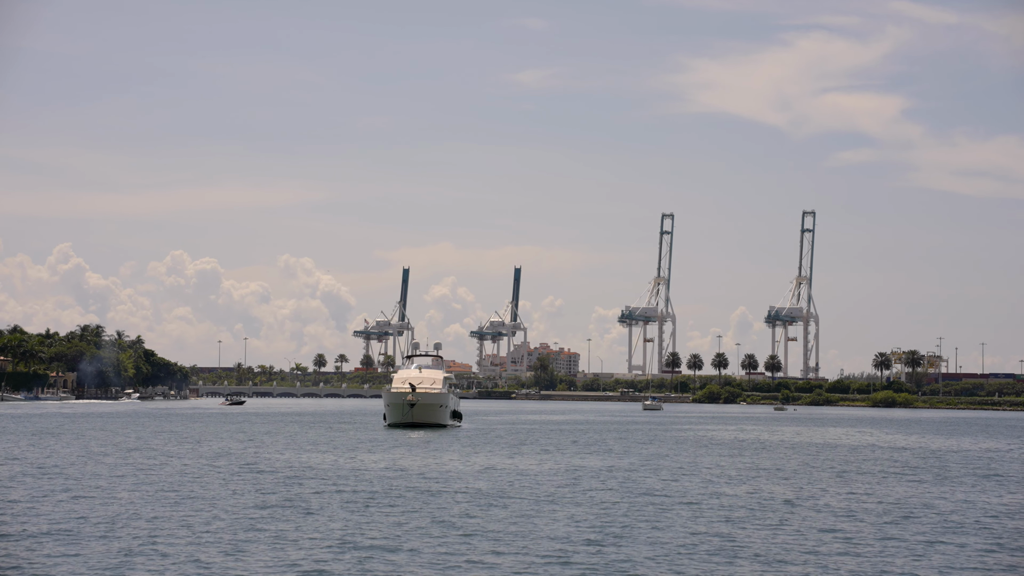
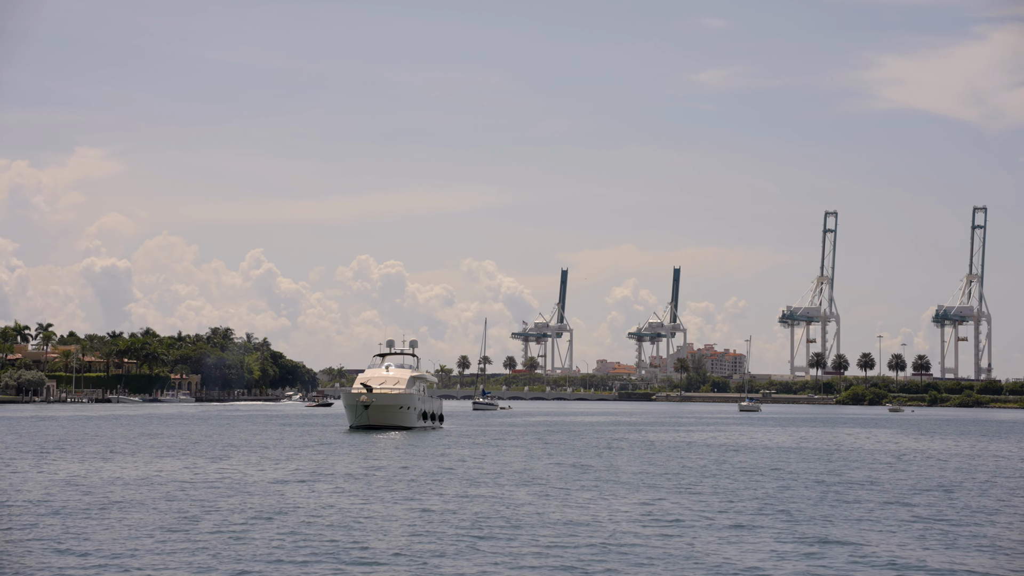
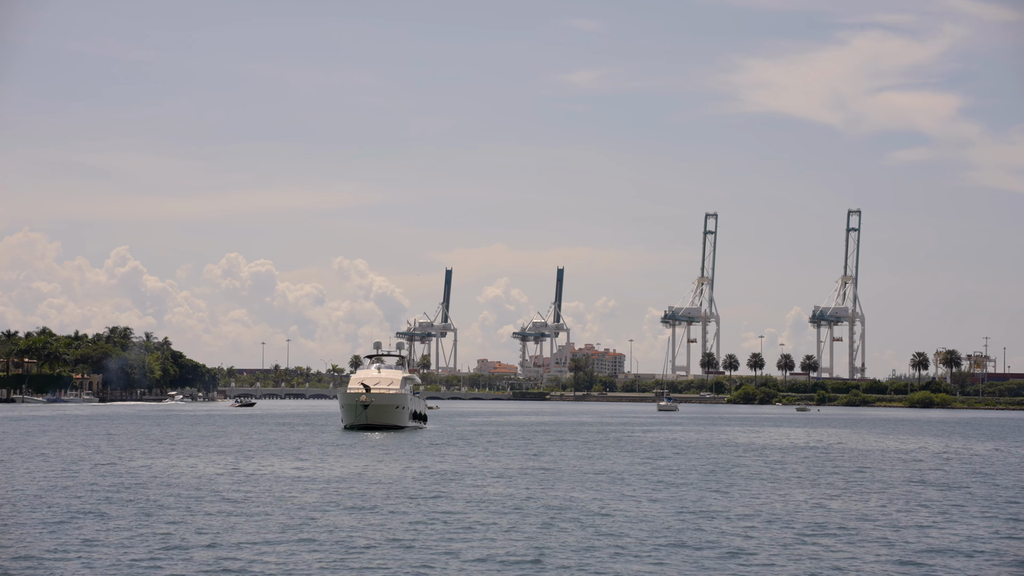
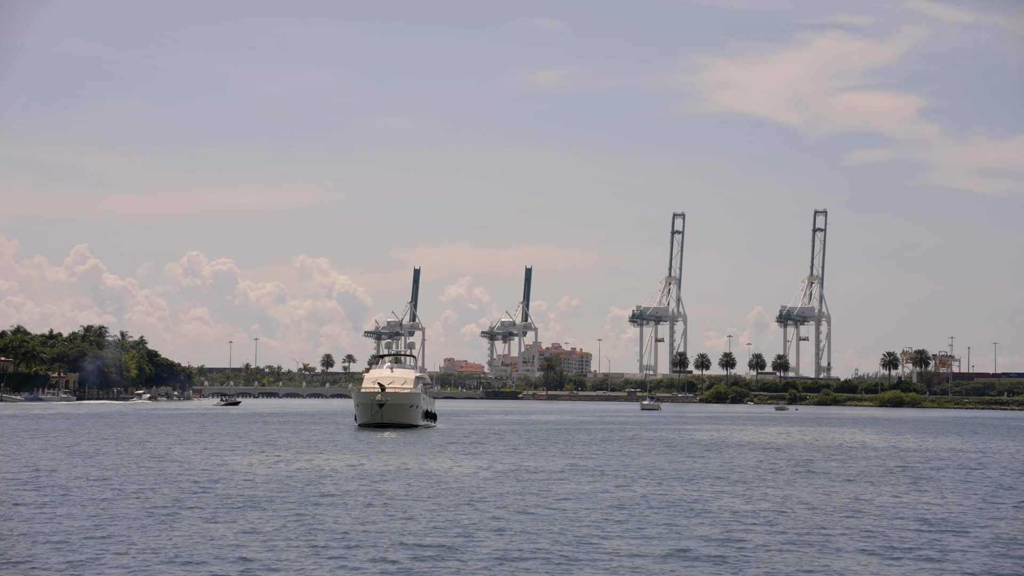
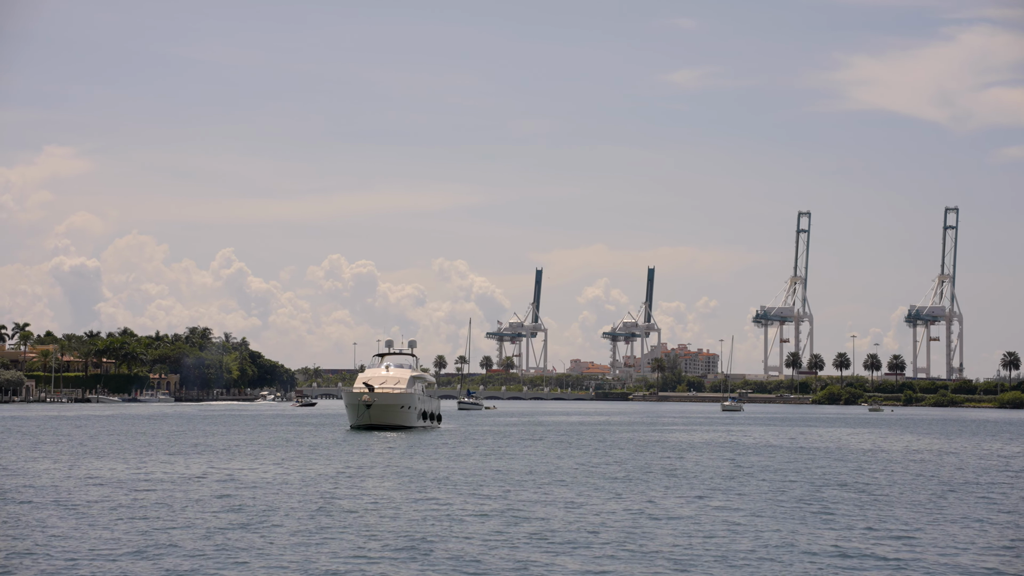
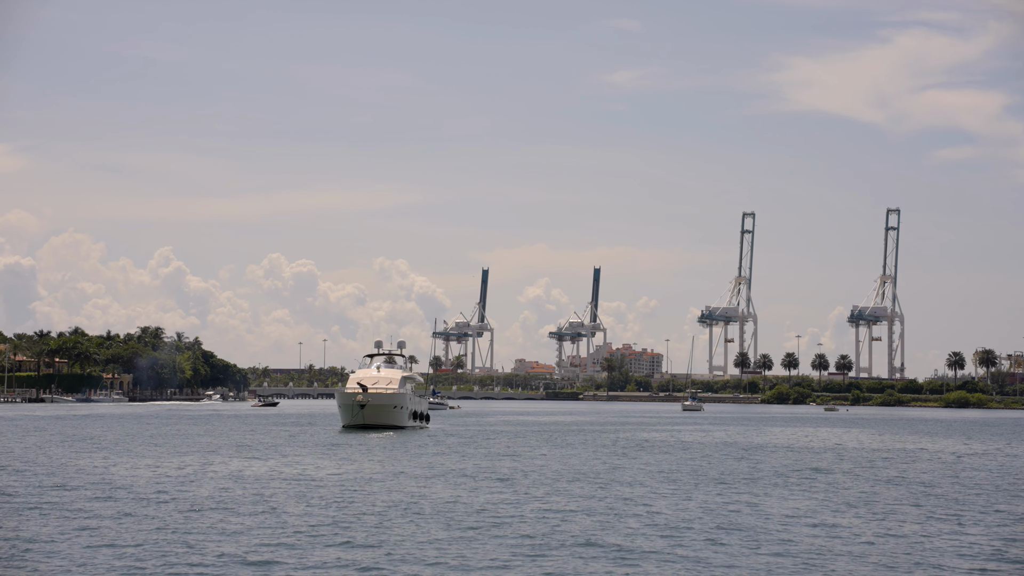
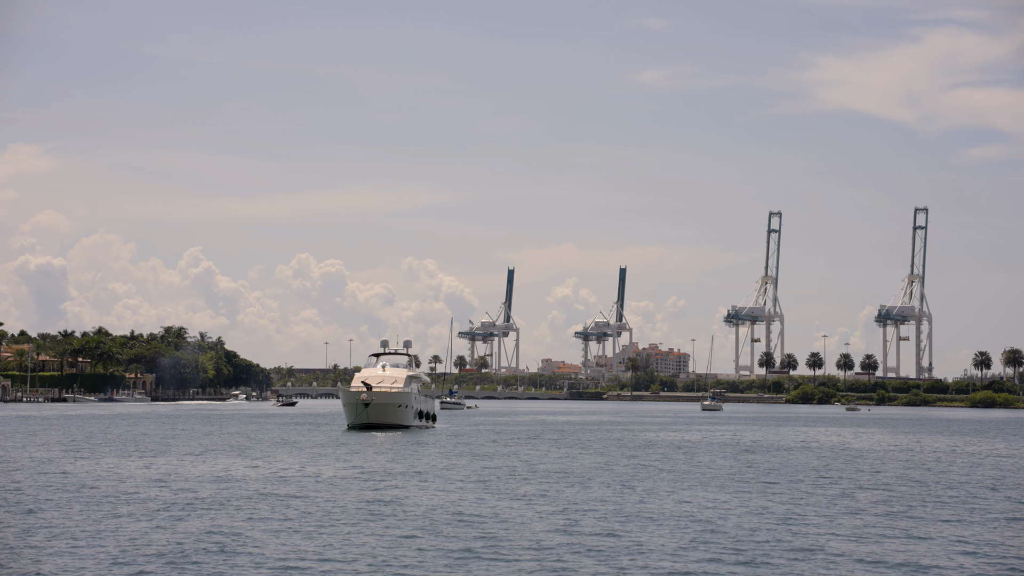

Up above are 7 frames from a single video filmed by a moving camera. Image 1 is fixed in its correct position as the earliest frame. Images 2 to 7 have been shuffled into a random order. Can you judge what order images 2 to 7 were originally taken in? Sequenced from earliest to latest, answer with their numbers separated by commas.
4, 3, 6, 7, 5, 2
